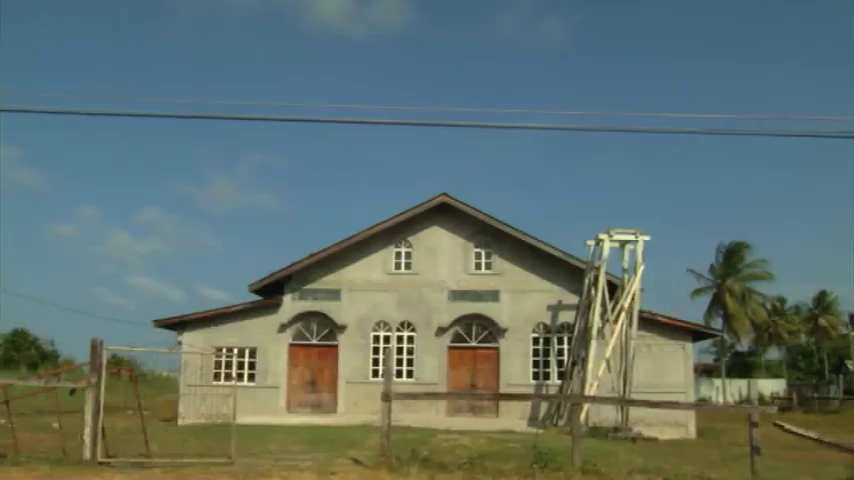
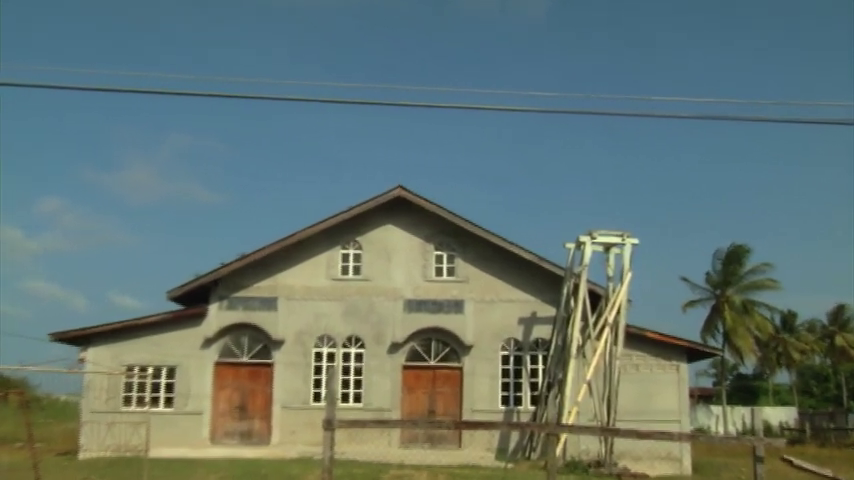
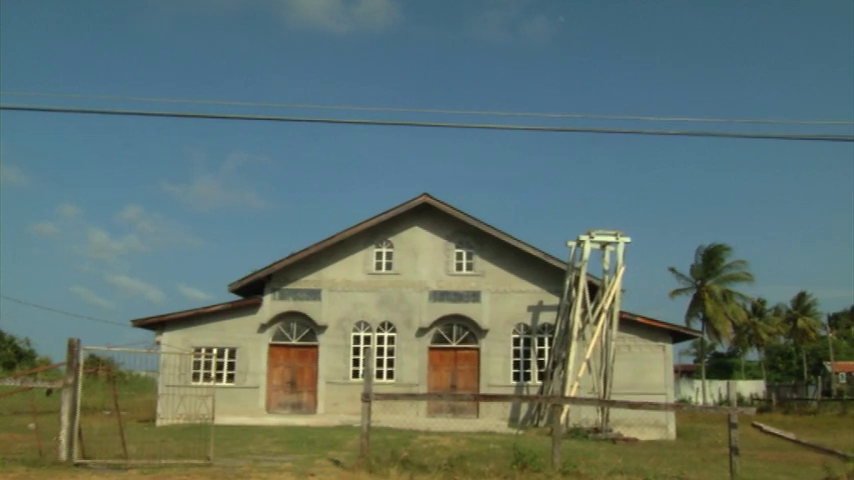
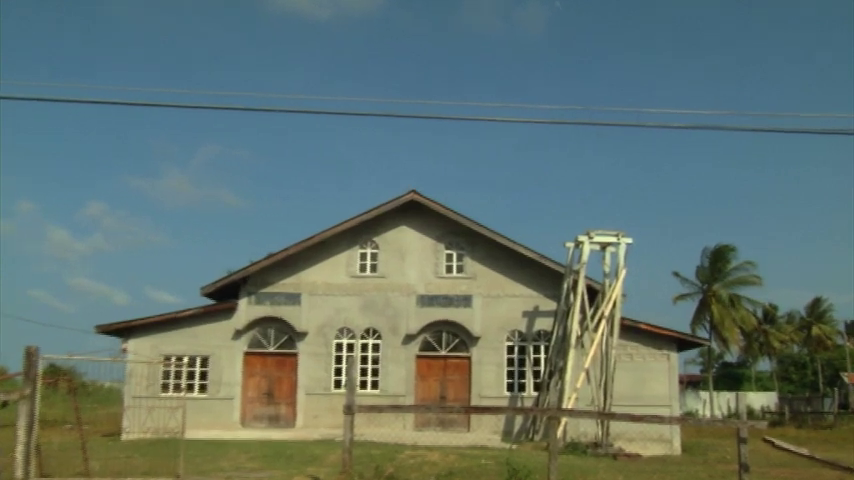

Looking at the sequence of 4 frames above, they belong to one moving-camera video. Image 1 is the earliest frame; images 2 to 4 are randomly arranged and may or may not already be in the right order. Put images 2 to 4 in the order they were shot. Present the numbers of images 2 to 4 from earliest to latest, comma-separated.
3, 4, 2
